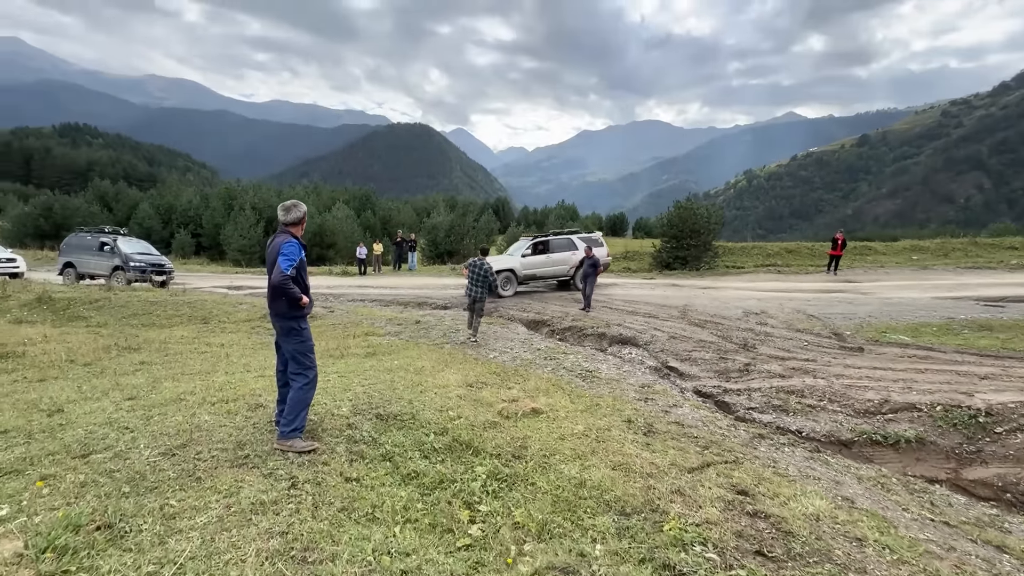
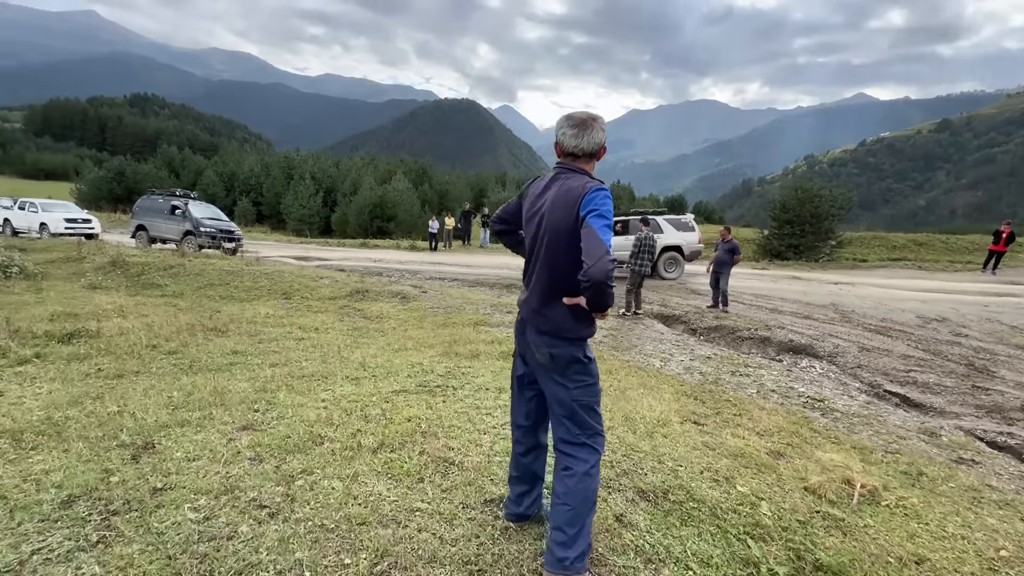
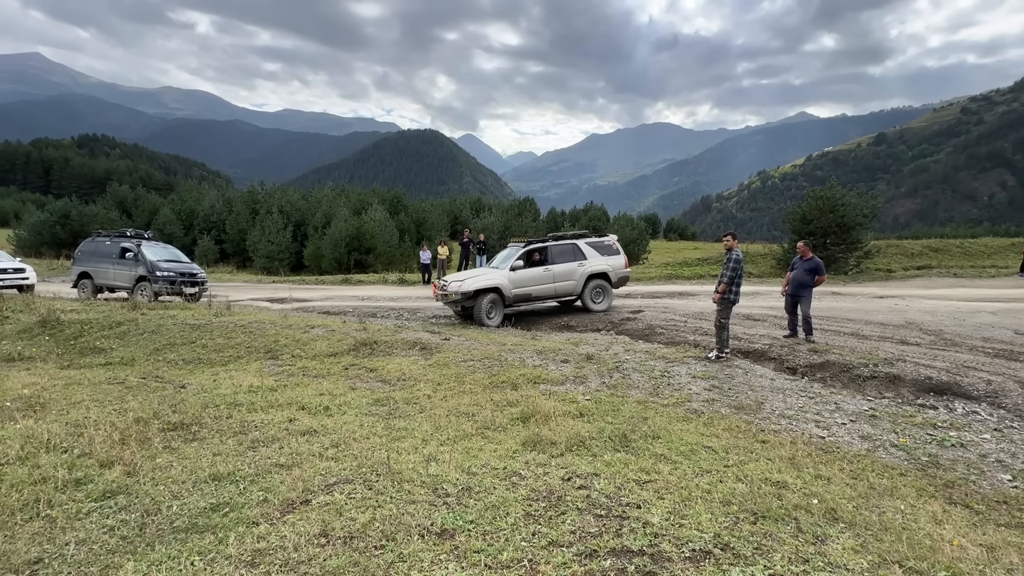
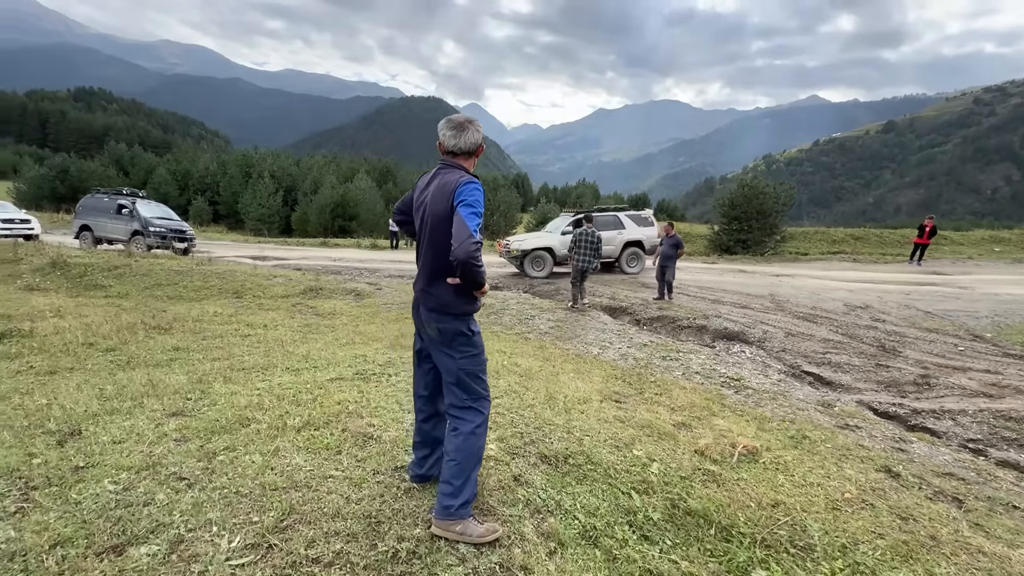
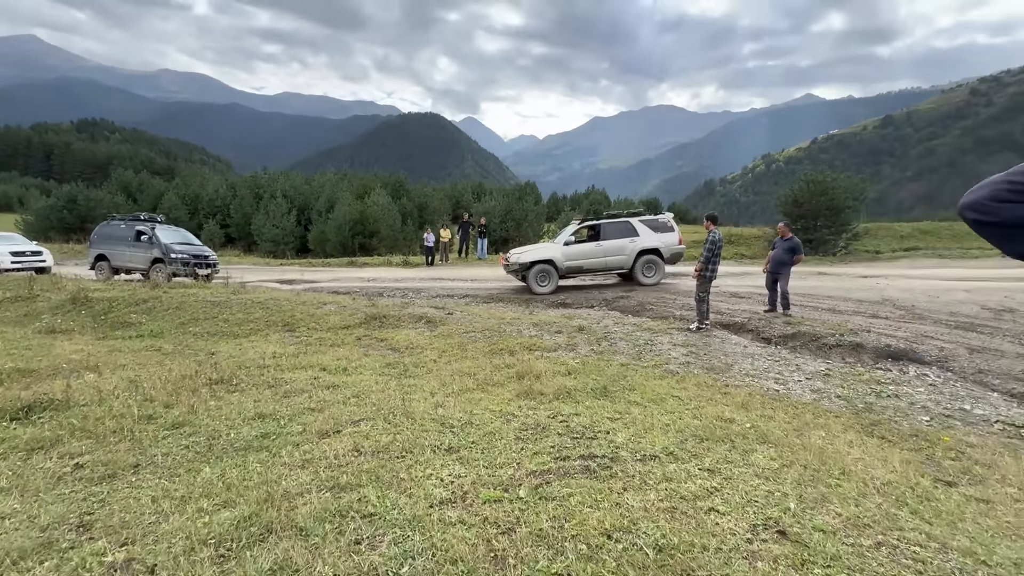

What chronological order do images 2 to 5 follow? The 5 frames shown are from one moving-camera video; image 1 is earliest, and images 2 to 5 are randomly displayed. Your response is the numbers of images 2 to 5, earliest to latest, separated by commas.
4, 2, 5, 3
